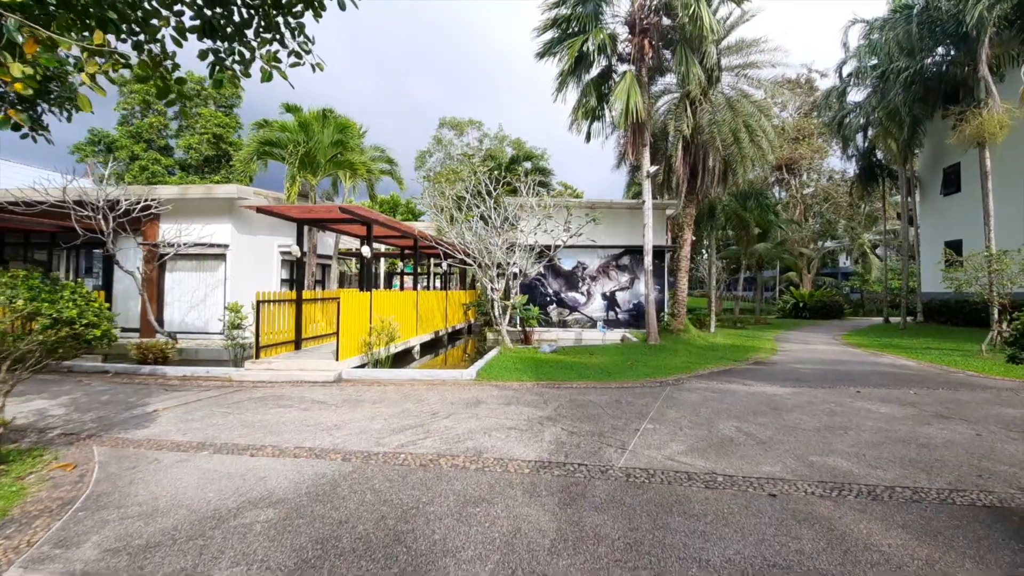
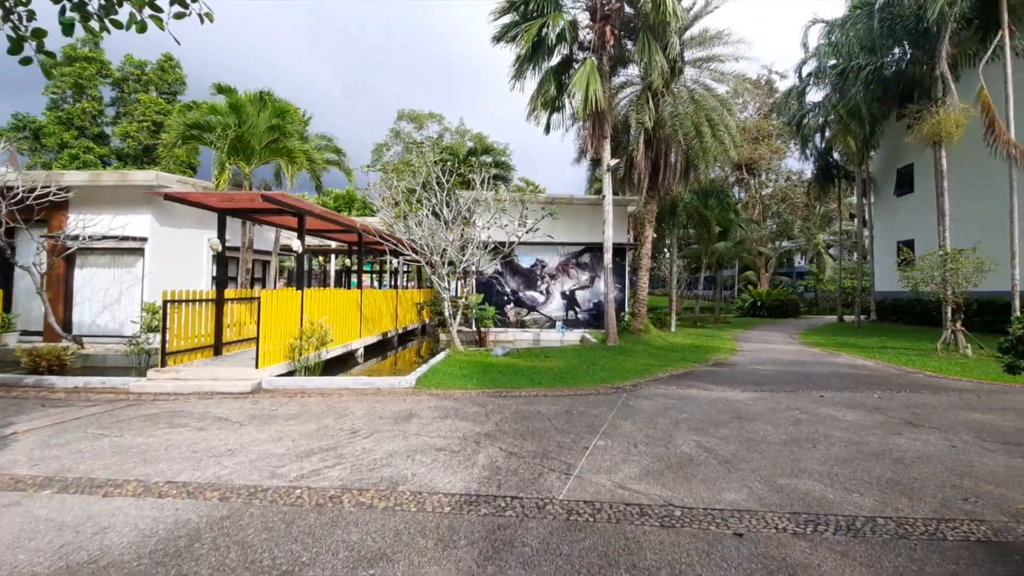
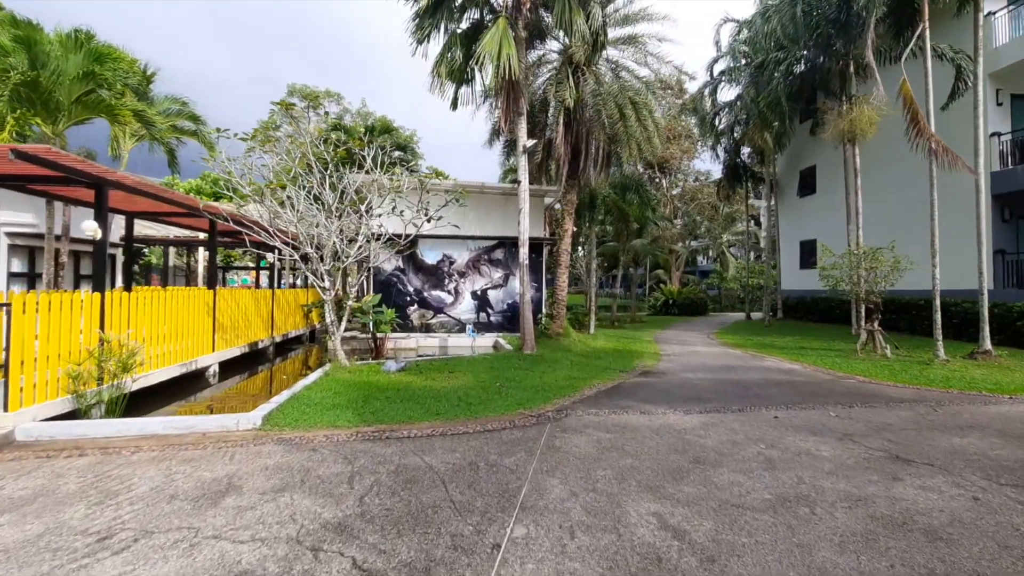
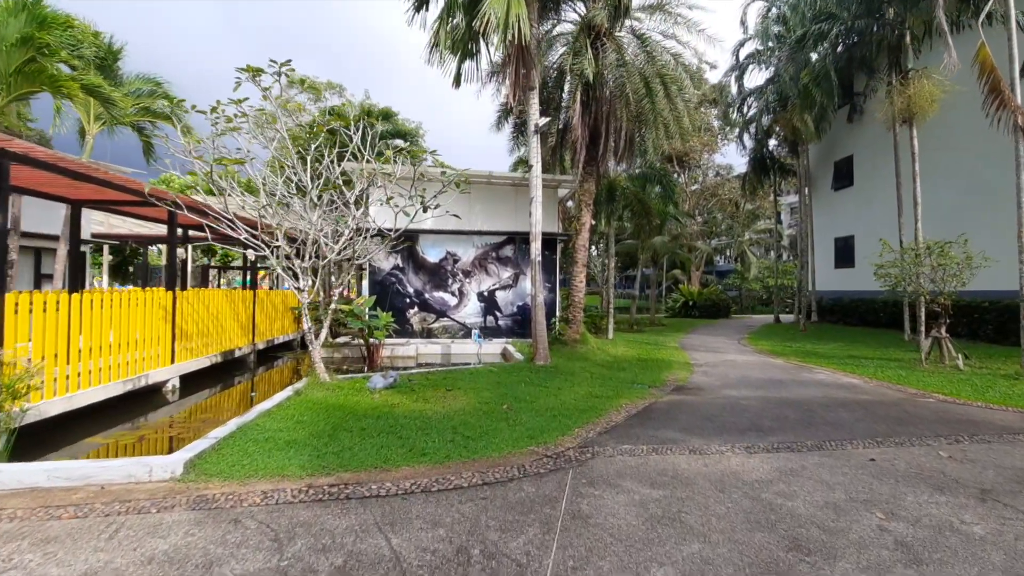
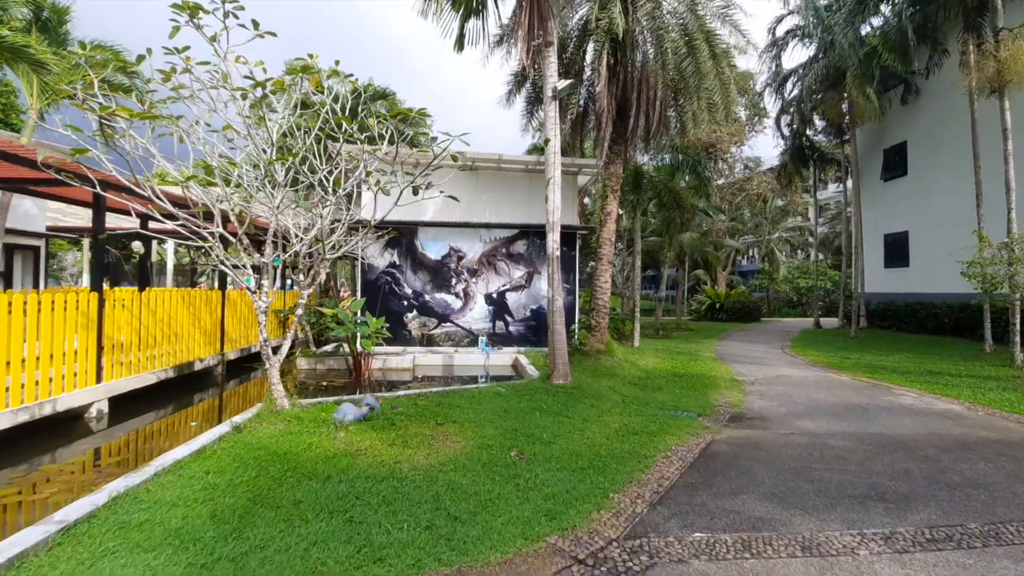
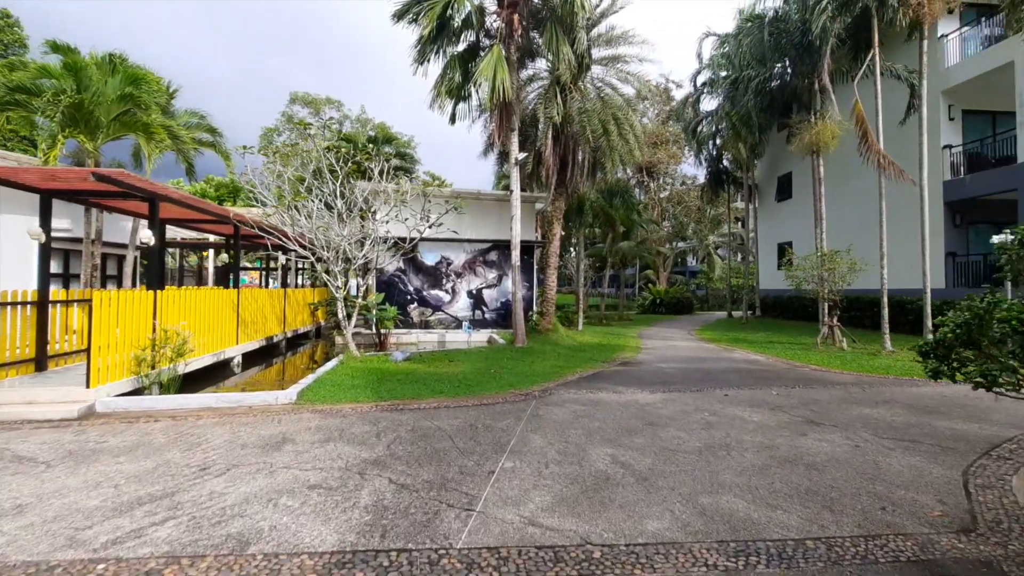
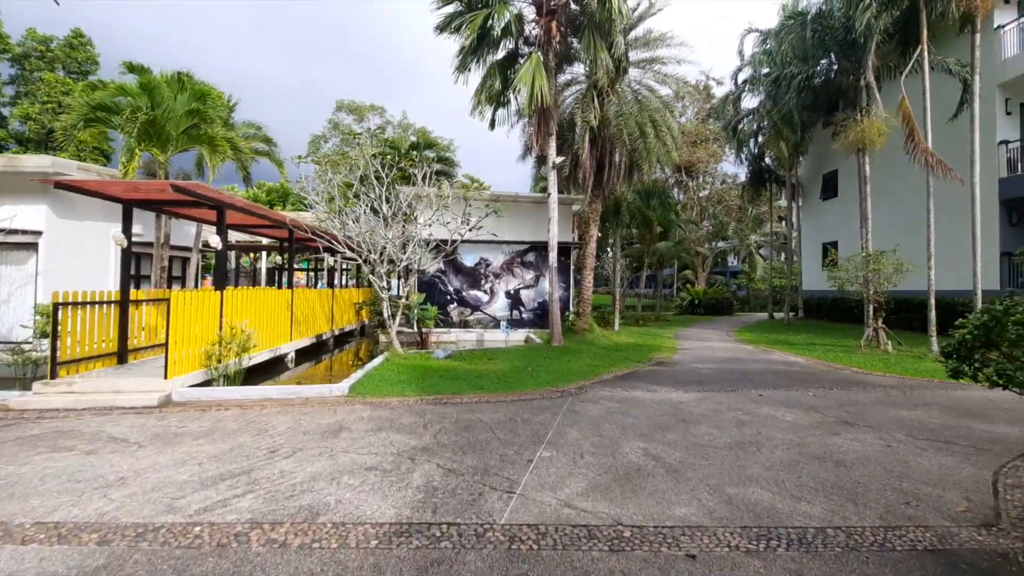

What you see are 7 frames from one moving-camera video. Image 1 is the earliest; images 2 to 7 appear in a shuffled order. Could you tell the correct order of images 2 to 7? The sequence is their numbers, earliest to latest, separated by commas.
2, 7, 6, 3, 4, 5
